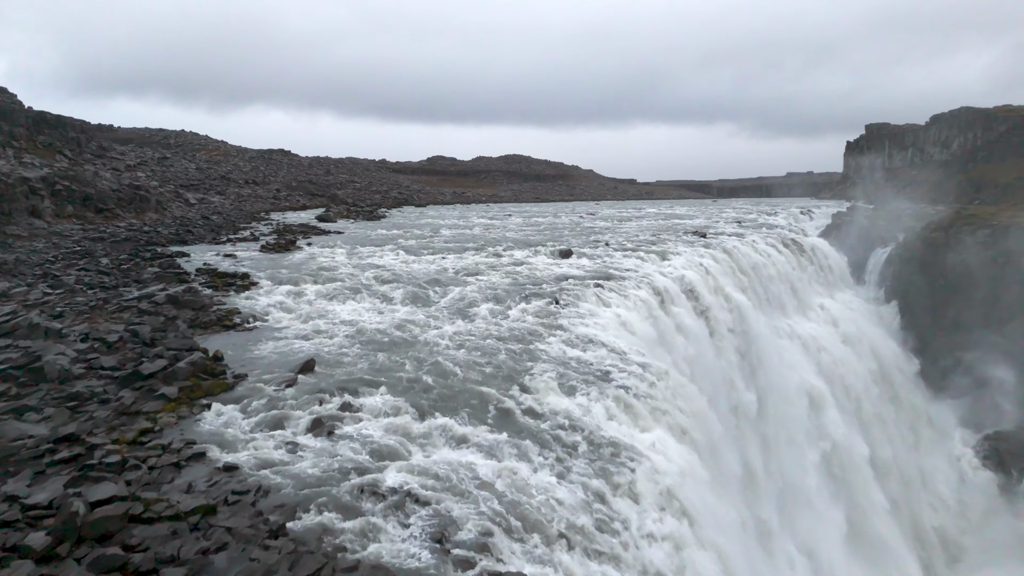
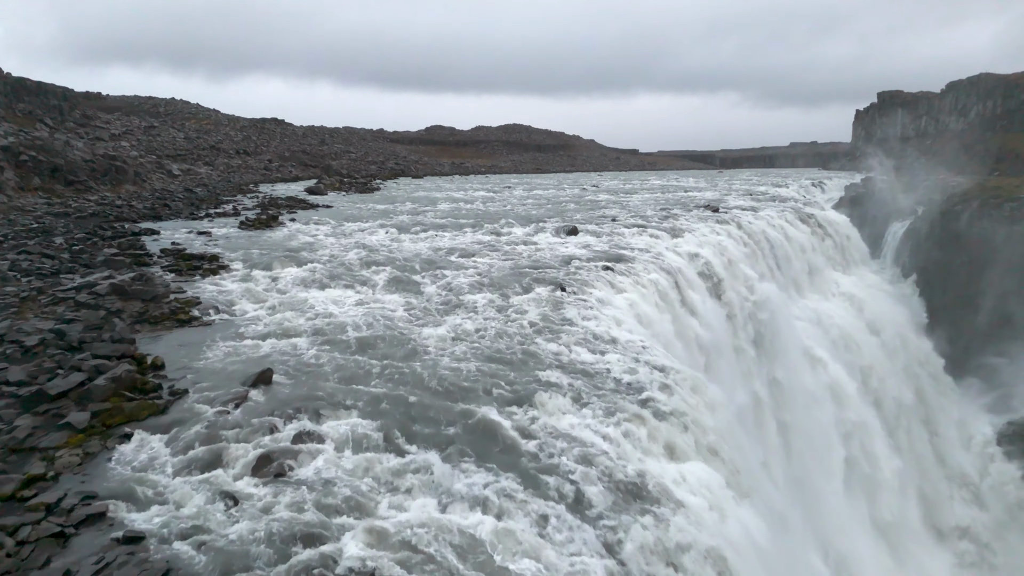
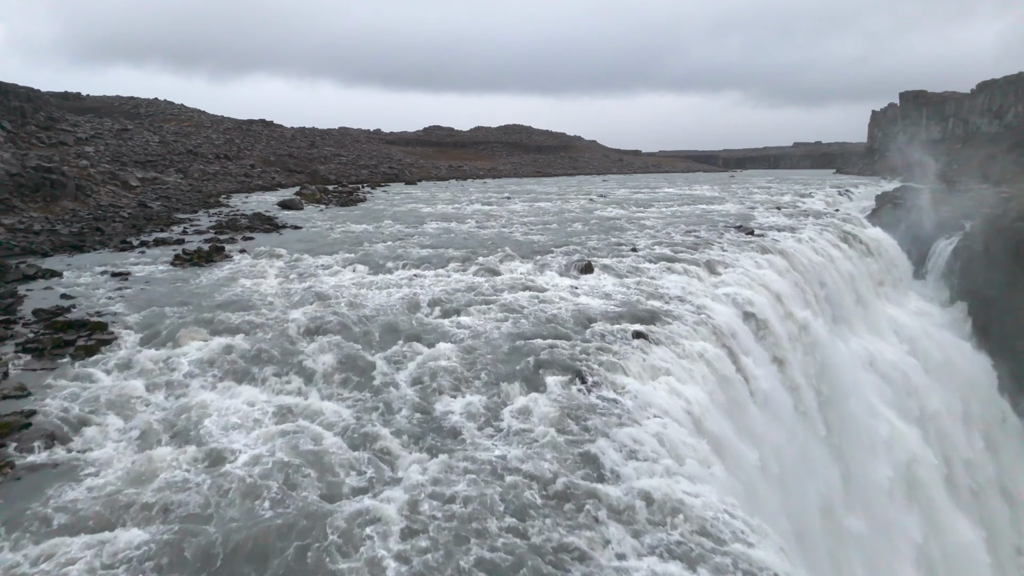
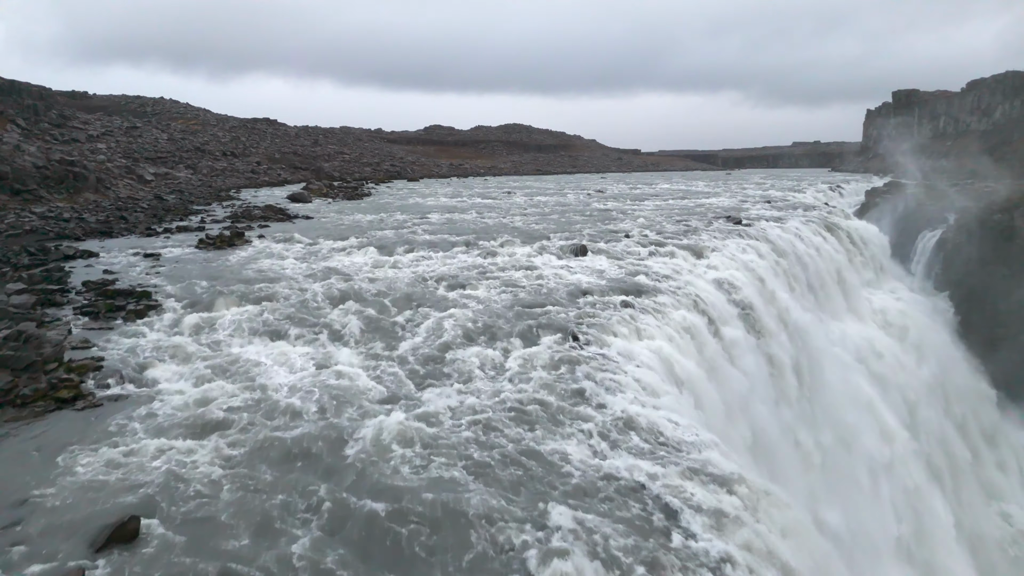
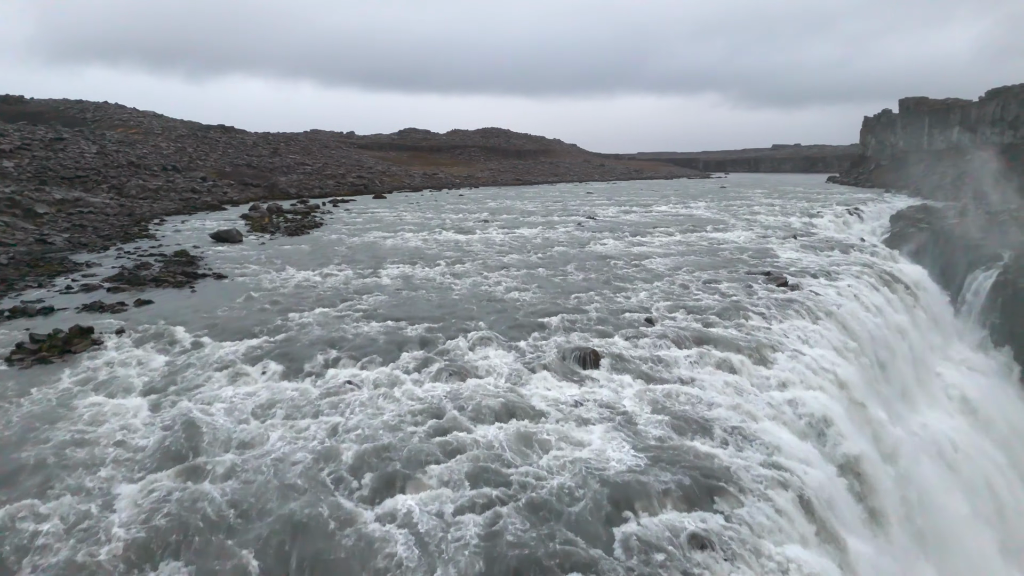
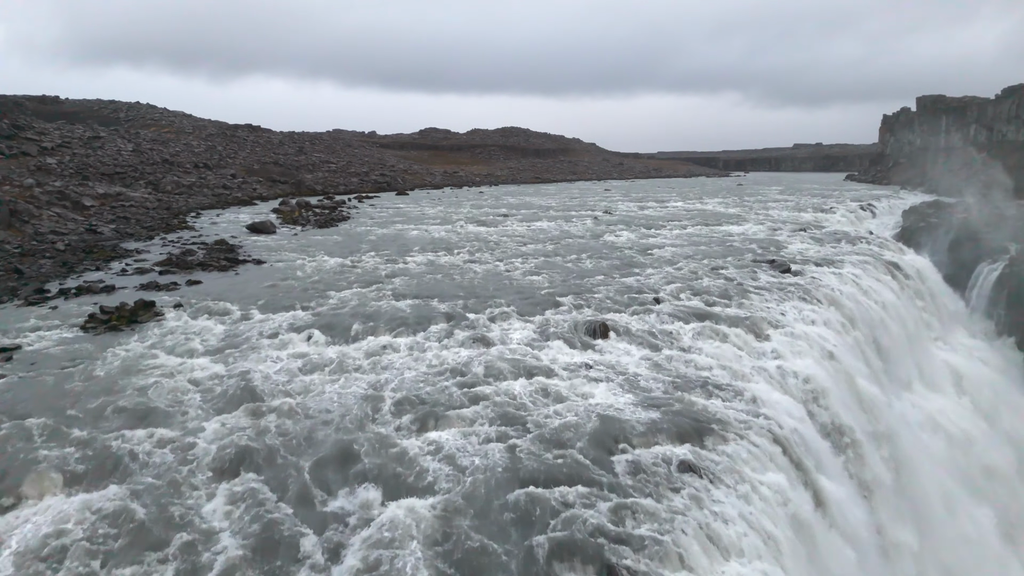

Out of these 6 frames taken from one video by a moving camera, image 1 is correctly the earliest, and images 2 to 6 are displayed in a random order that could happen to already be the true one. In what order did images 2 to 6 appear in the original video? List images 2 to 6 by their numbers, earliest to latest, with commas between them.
2, 4, 3, 6, 5
